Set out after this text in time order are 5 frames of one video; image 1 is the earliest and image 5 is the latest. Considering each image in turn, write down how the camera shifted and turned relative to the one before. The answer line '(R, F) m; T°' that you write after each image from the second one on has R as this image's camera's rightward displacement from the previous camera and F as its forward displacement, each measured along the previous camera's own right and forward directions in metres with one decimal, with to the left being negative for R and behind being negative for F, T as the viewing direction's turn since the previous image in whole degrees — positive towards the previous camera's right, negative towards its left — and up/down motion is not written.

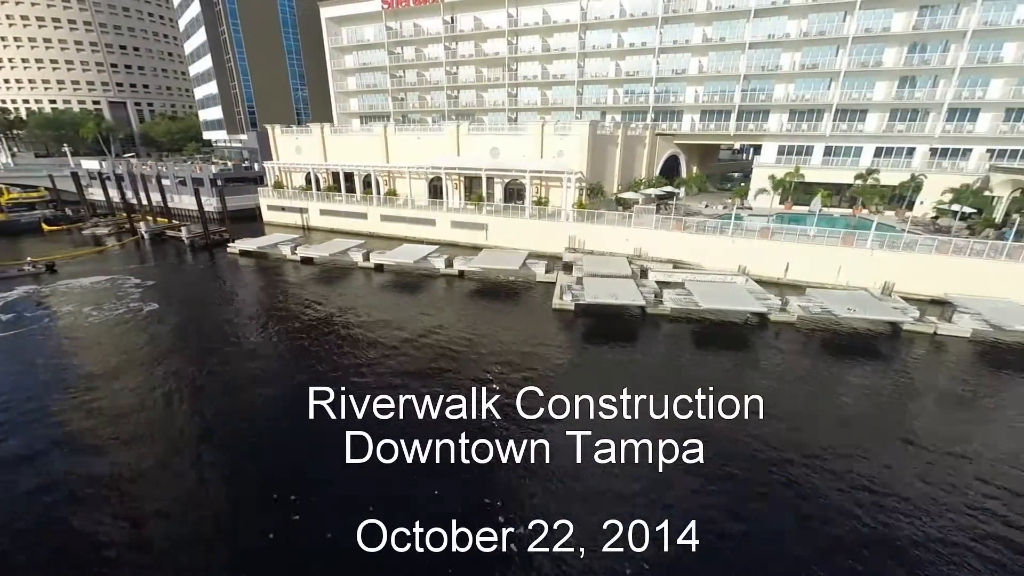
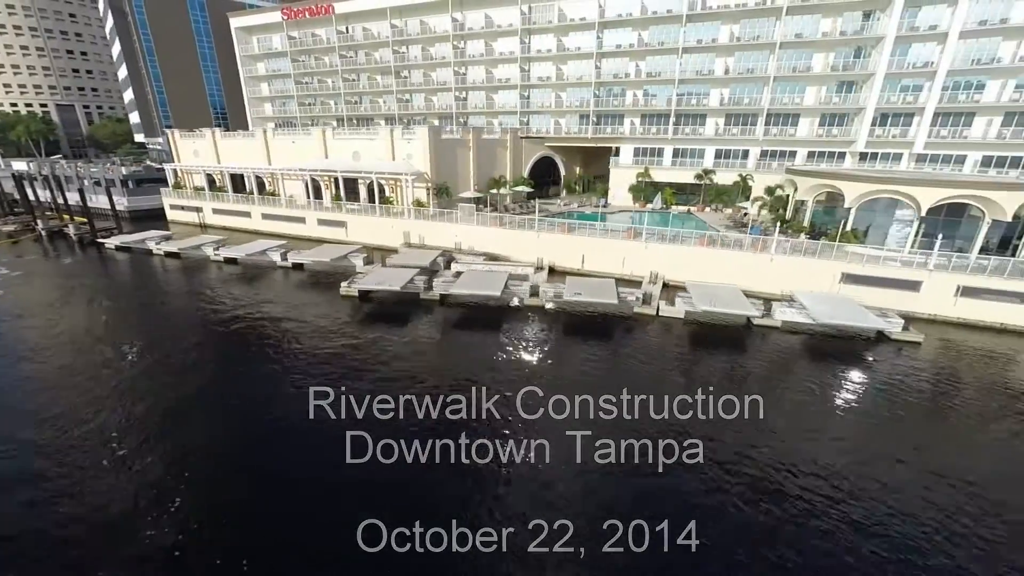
(+16.6, -2.8) m; 0°
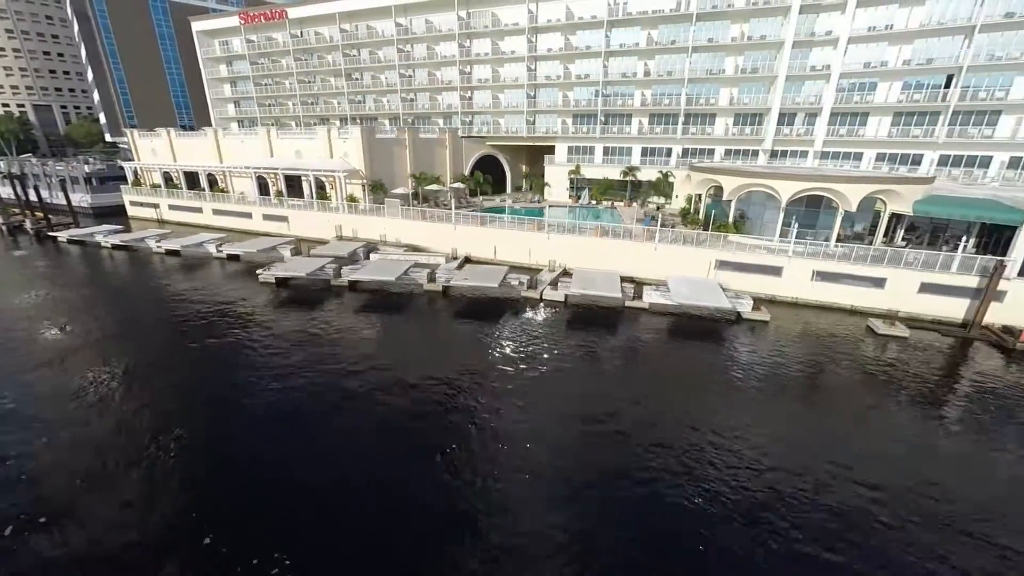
(+8.2, -2.1) m; 0°
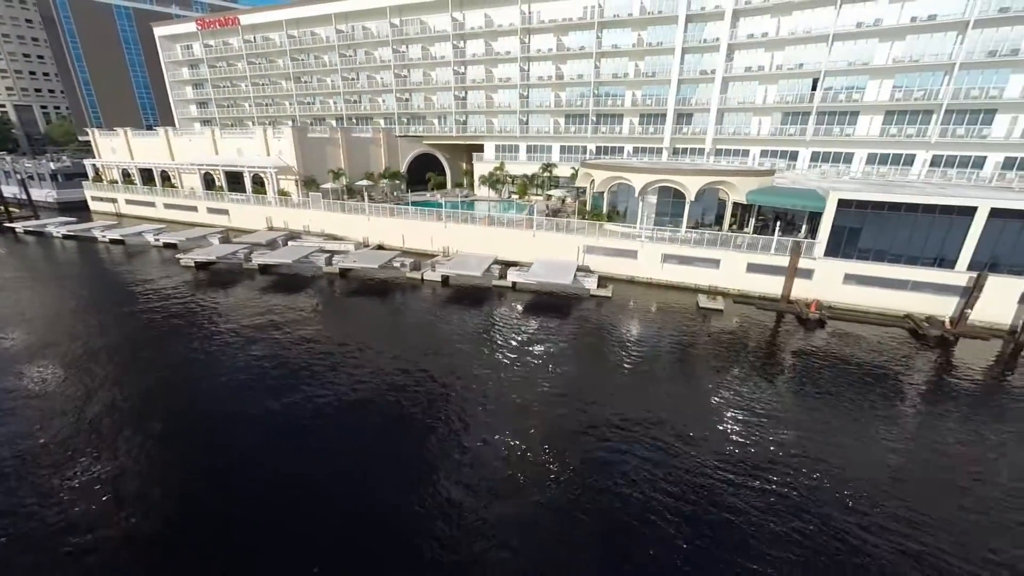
(+10.3, -3.1) m; 0°
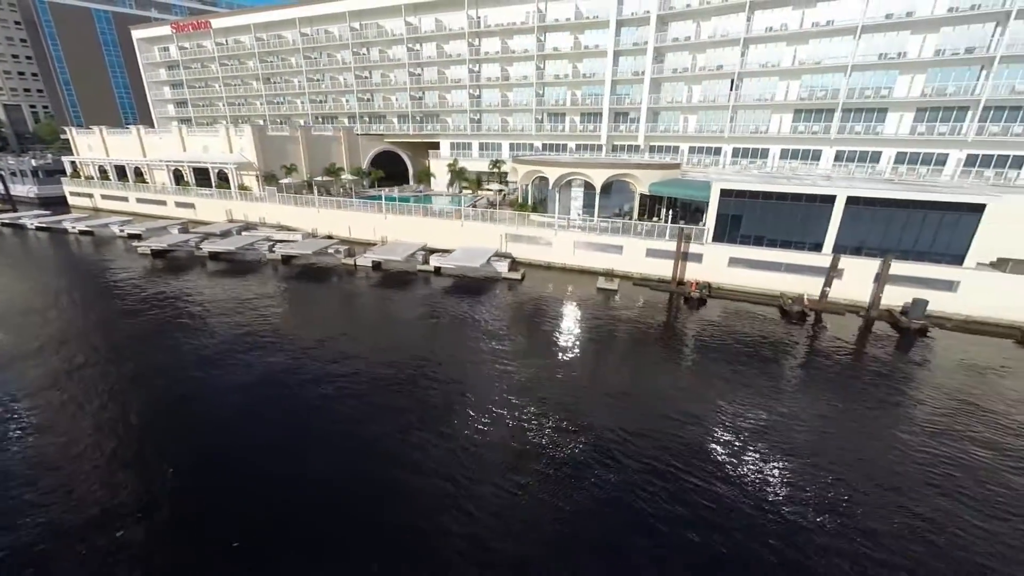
(+7.2, -2.4) m; 0°
